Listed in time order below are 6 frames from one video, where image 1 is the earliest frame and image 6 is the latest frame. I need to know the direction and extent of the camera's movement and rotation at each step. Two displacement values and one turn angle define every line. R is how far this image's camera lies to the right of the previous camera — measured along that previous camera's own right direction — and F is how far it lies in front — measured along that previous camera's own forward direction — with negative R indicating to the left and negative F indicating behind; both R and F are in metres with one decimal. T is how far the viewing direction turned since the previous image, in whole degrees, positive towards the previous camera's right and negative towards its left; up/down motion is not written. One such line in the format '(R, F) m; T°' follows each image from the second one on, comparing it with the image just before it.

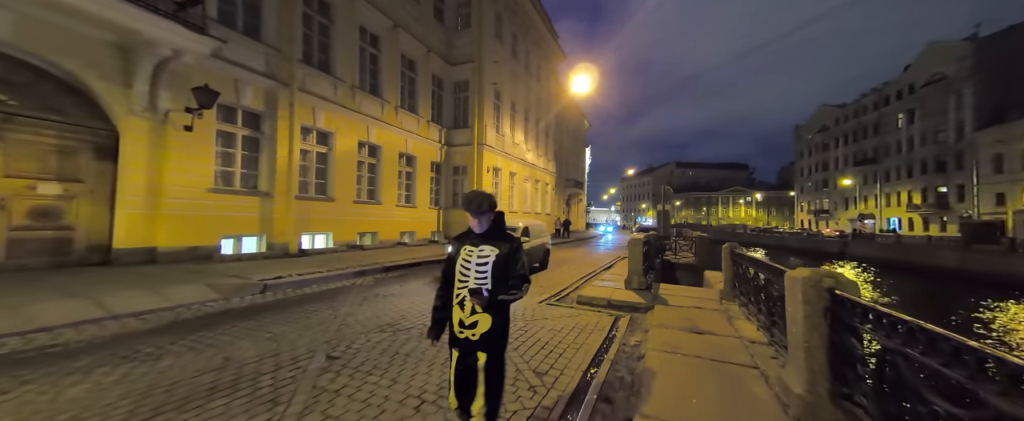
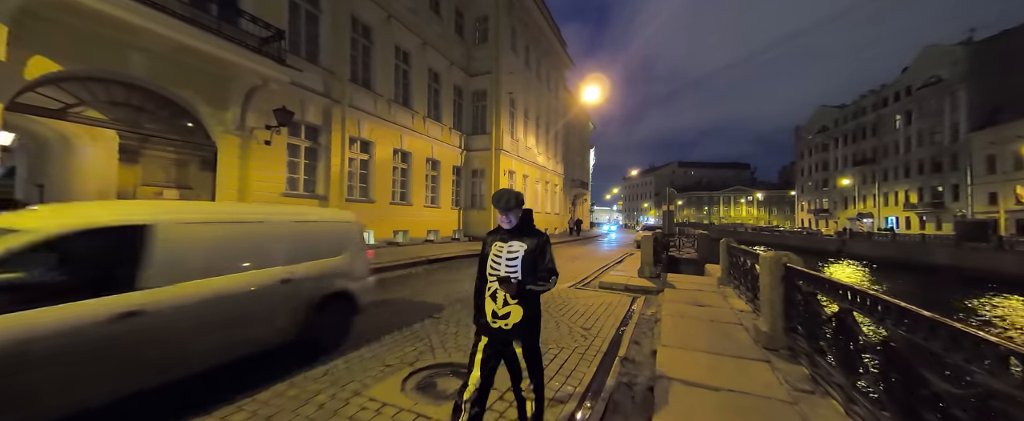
(-1.0, -1.8) m; 0°
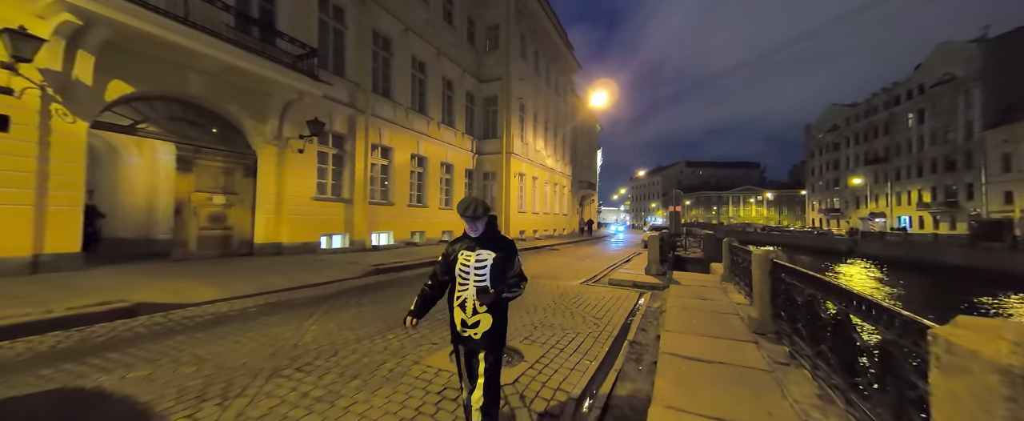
(-0.3, -0.8) m; -1°
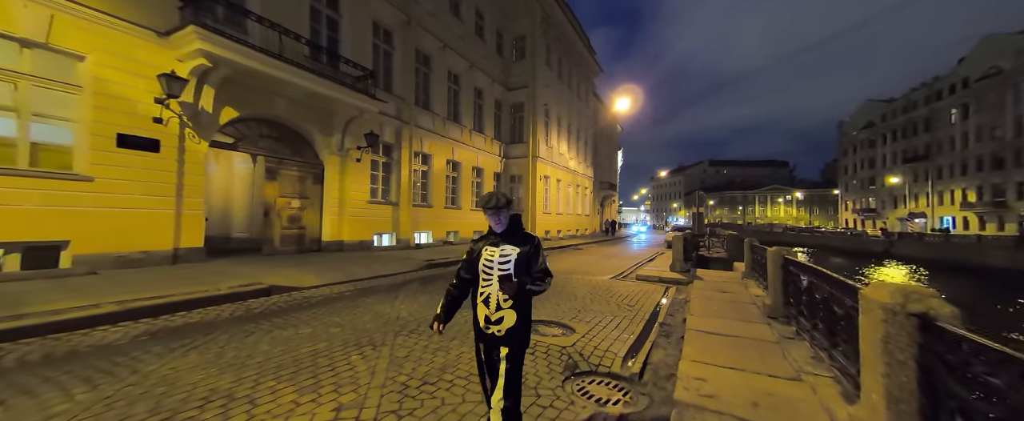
(-0.7, -1.3) m; -3°
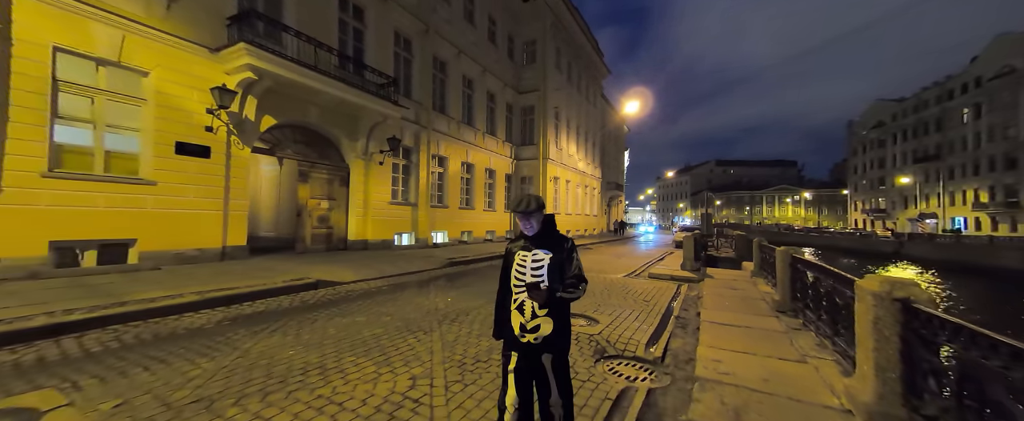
(-0.5, -0.6) m; -1°
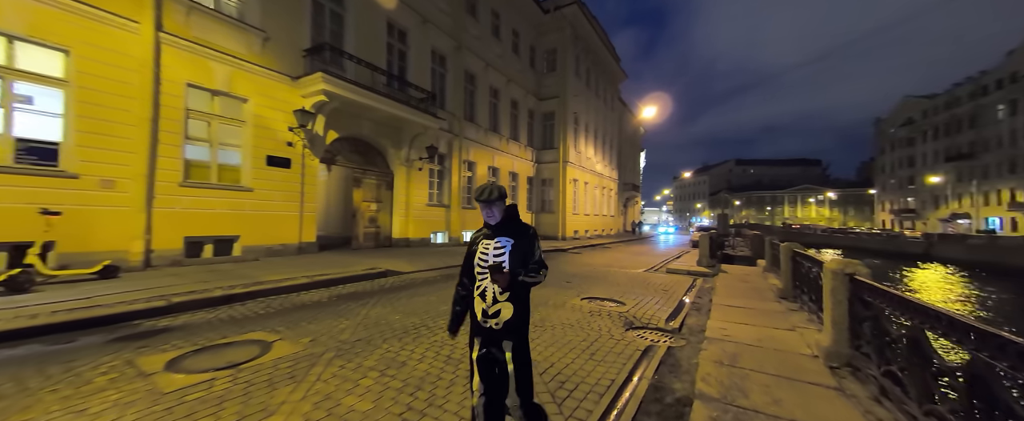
(-0.7, -1.5) m; -2°
